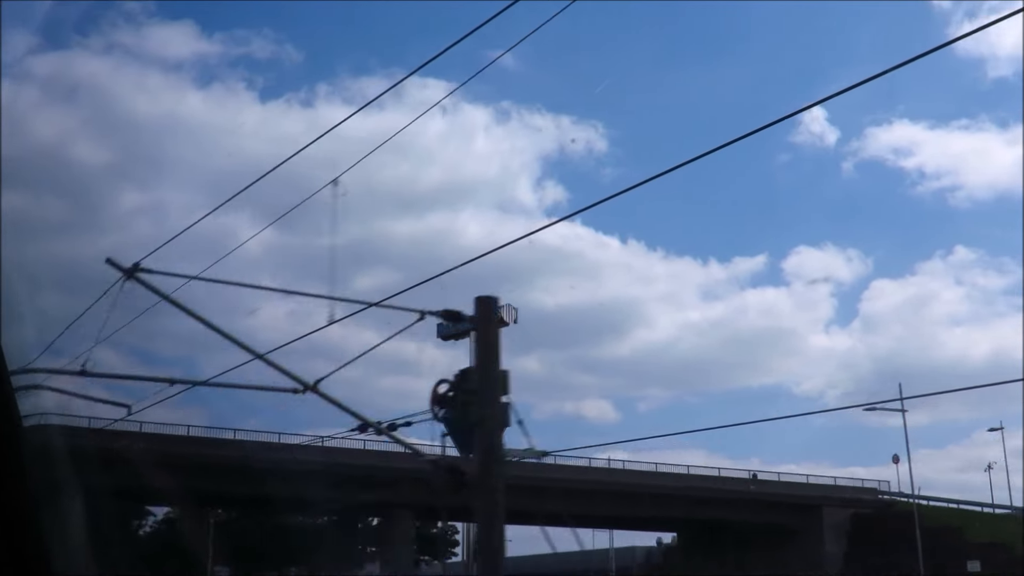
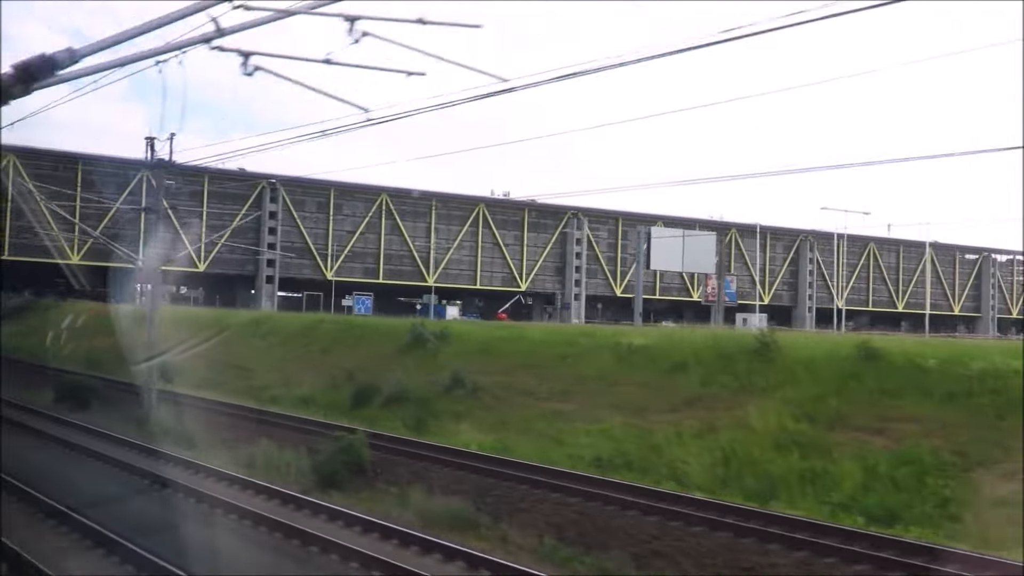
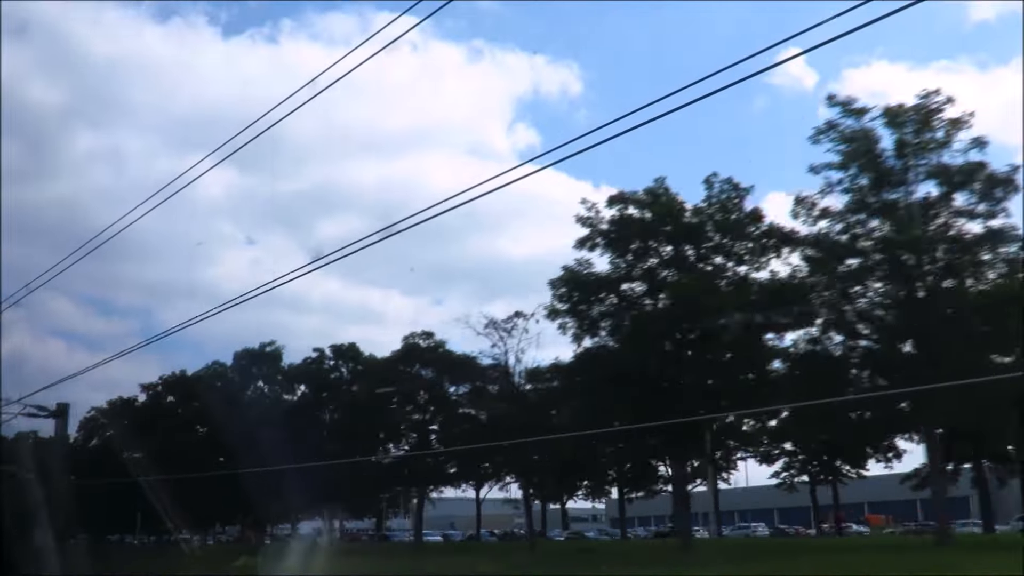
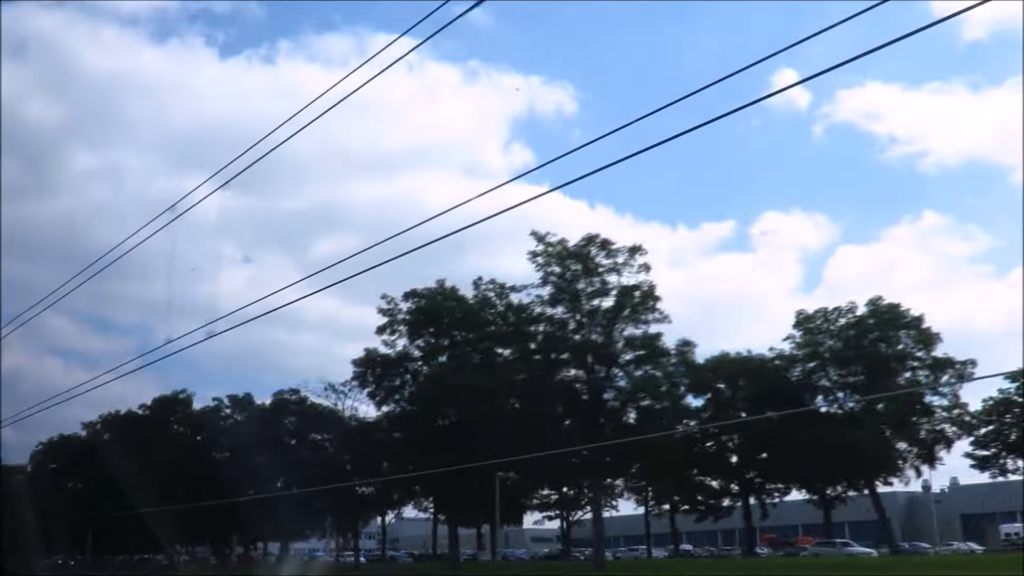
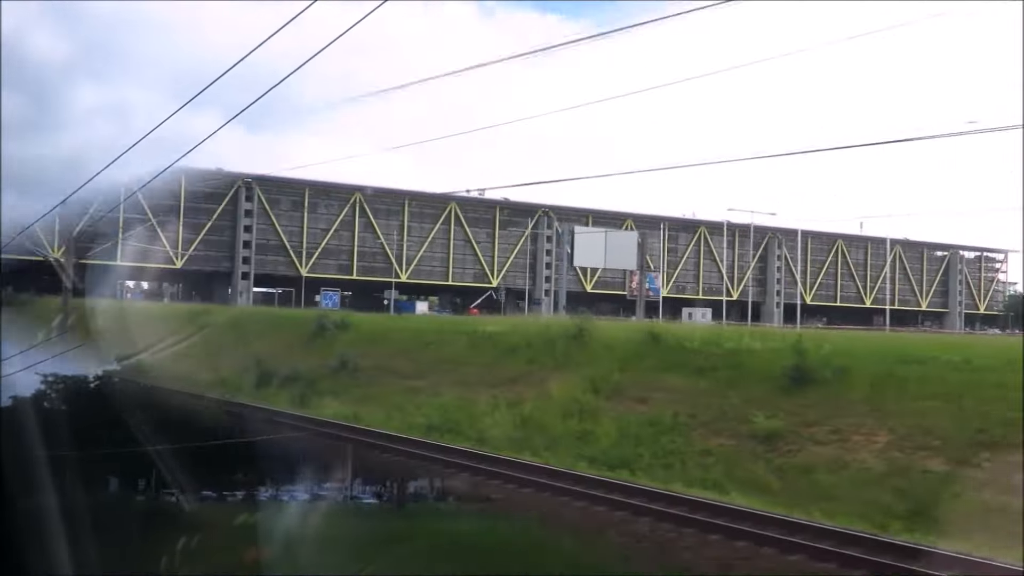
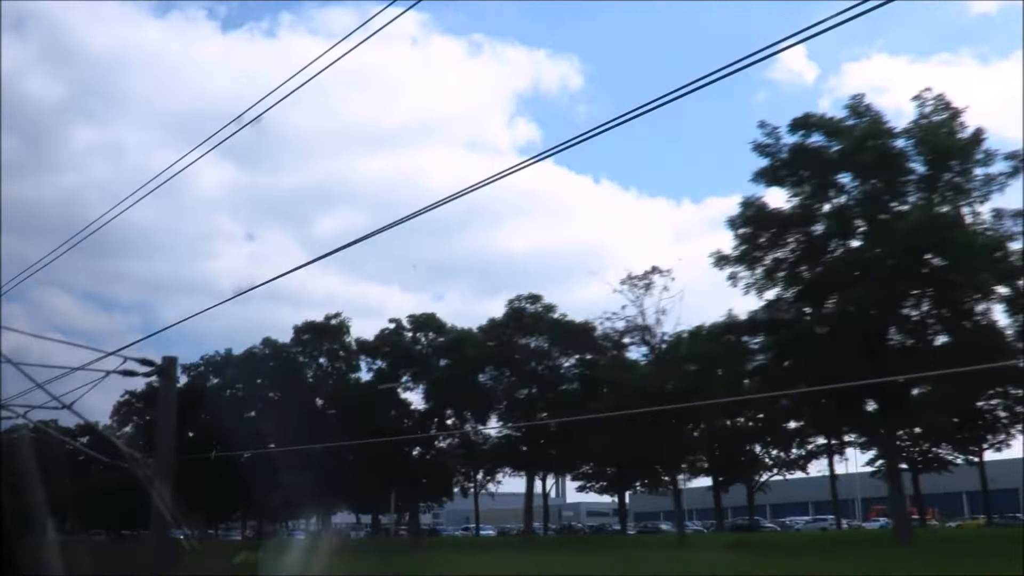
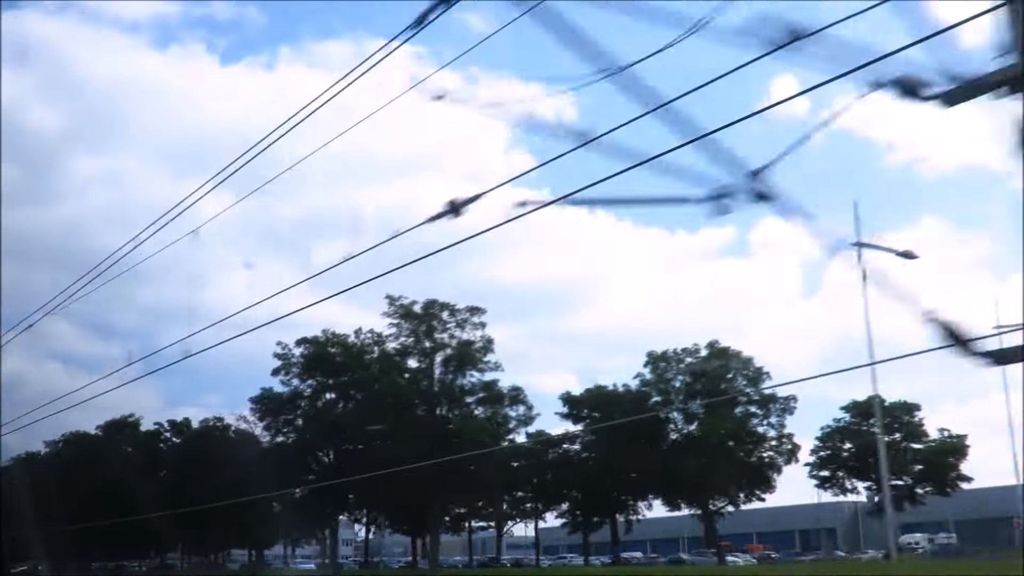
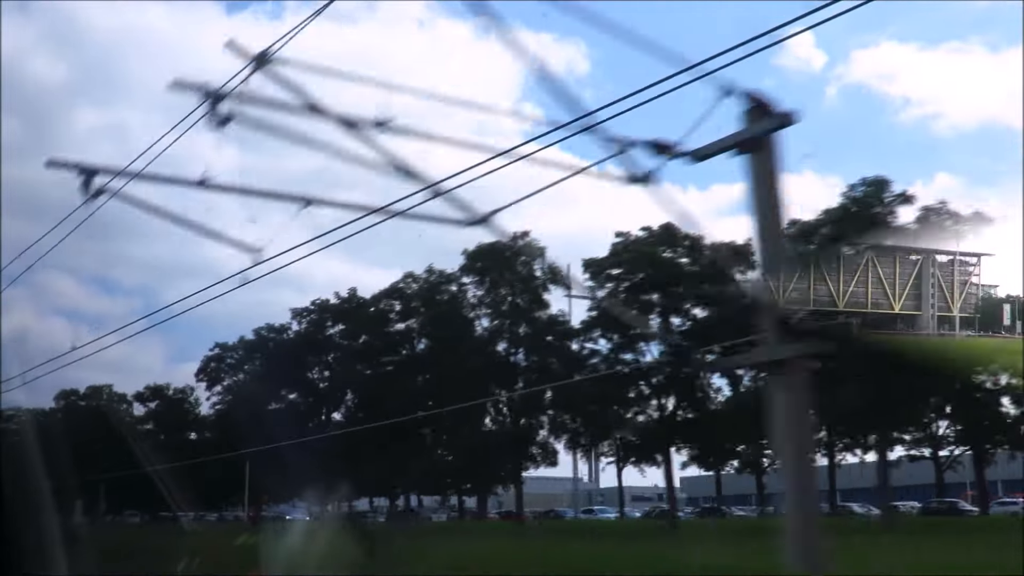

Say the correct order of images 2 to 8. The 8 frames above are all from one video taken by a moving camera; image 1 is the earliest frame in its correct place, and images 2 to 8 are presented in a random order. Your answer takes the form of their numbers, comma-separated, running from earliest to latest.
7, 4, 3, 6, 8, 5, 2
